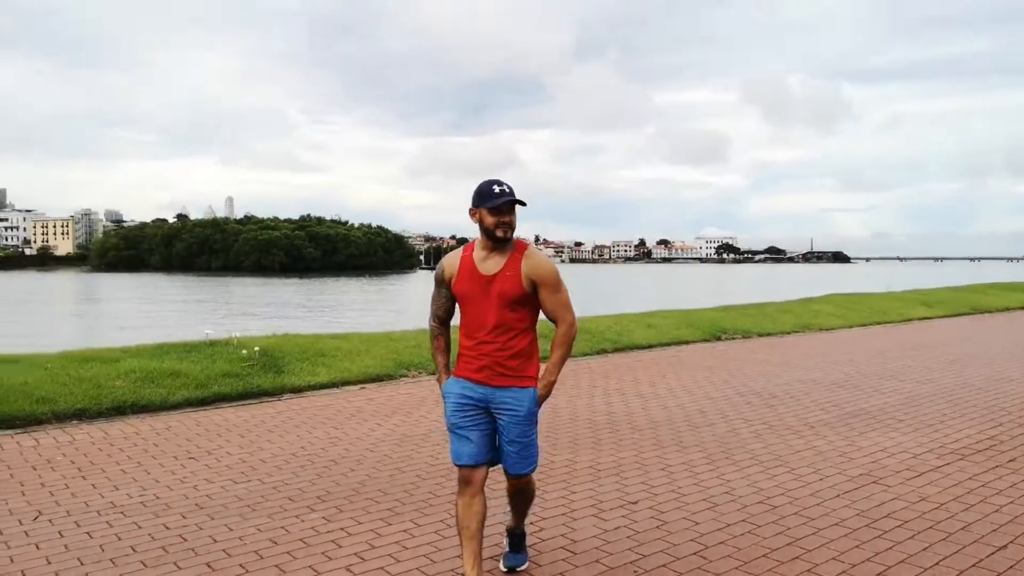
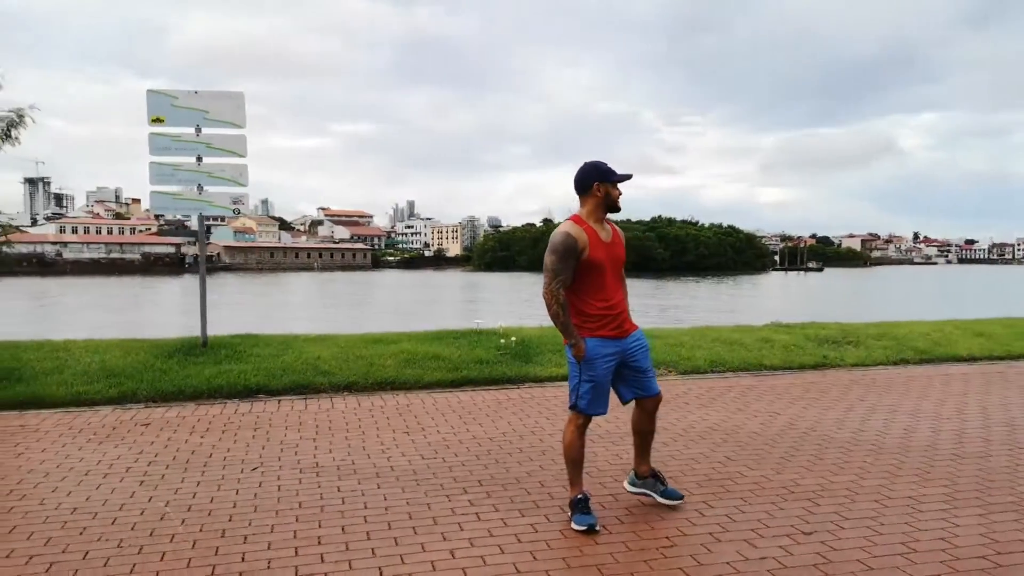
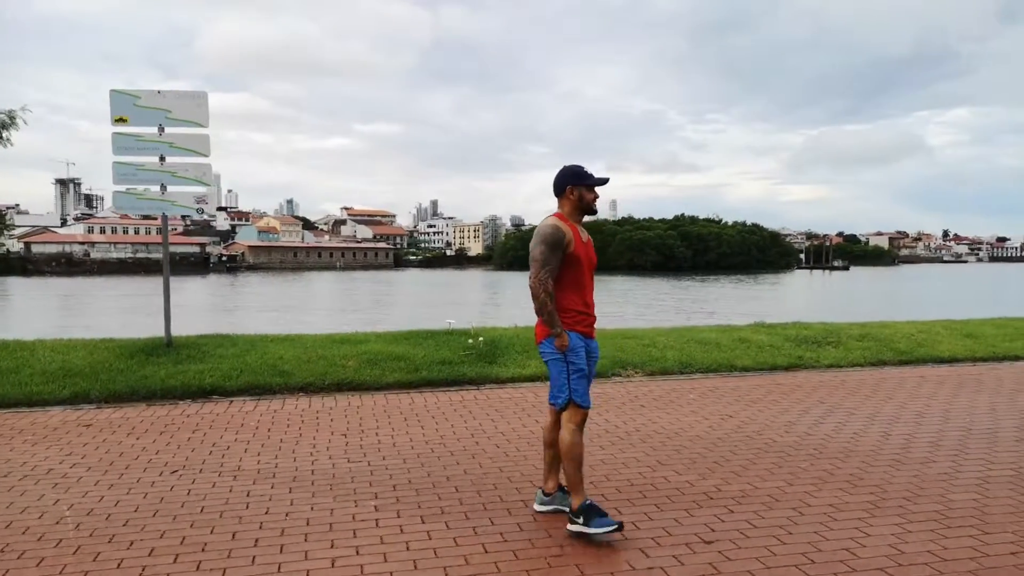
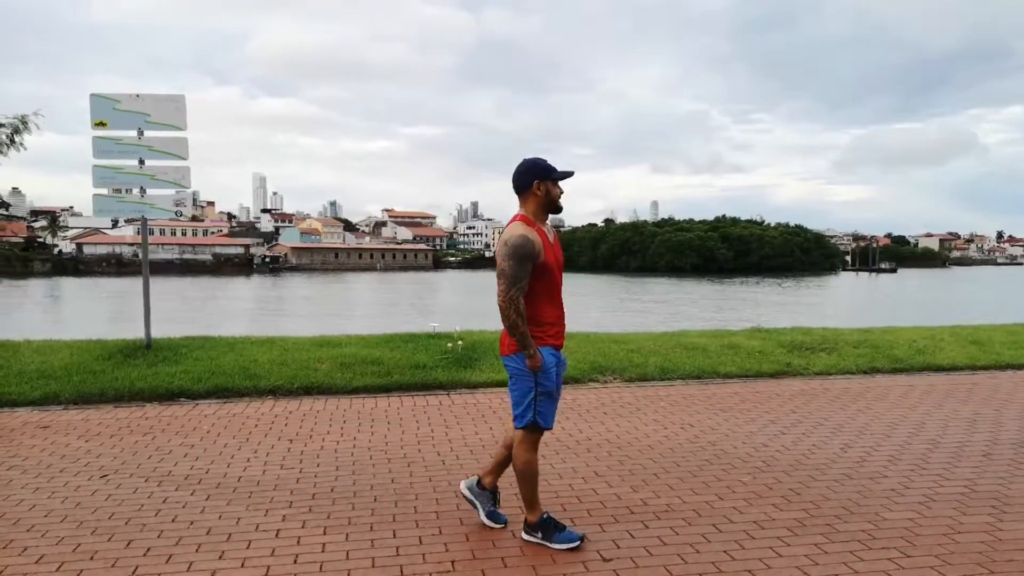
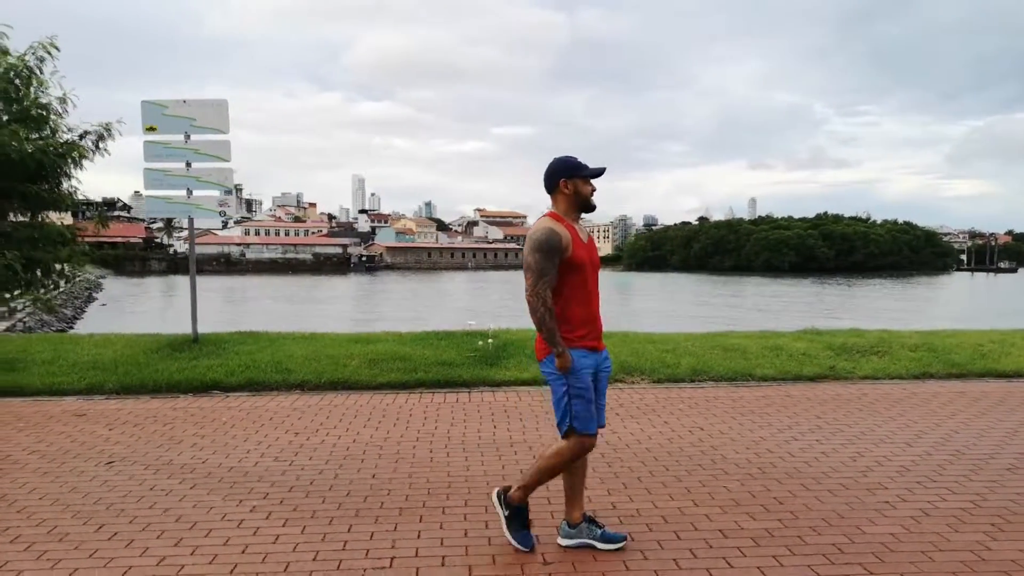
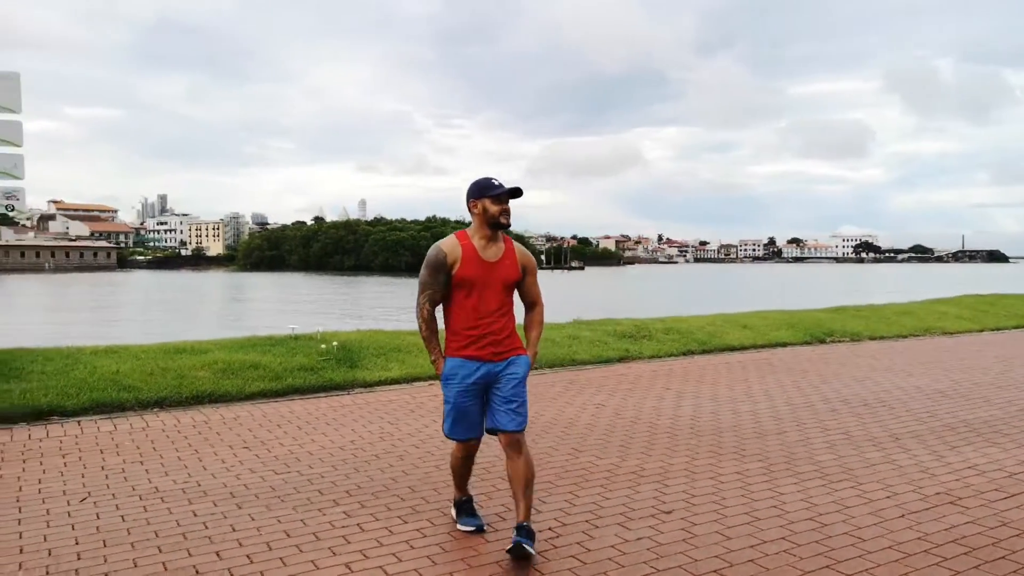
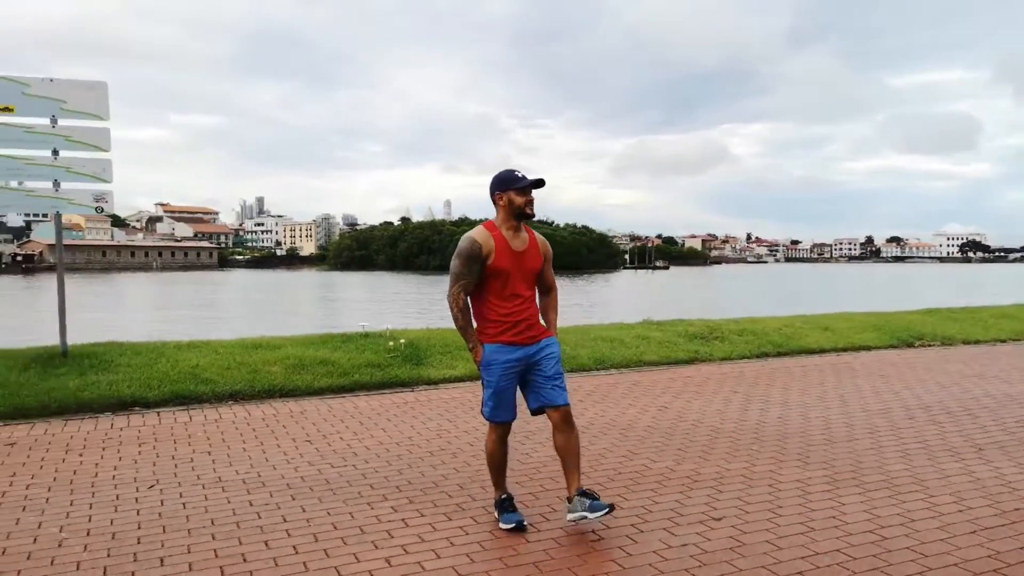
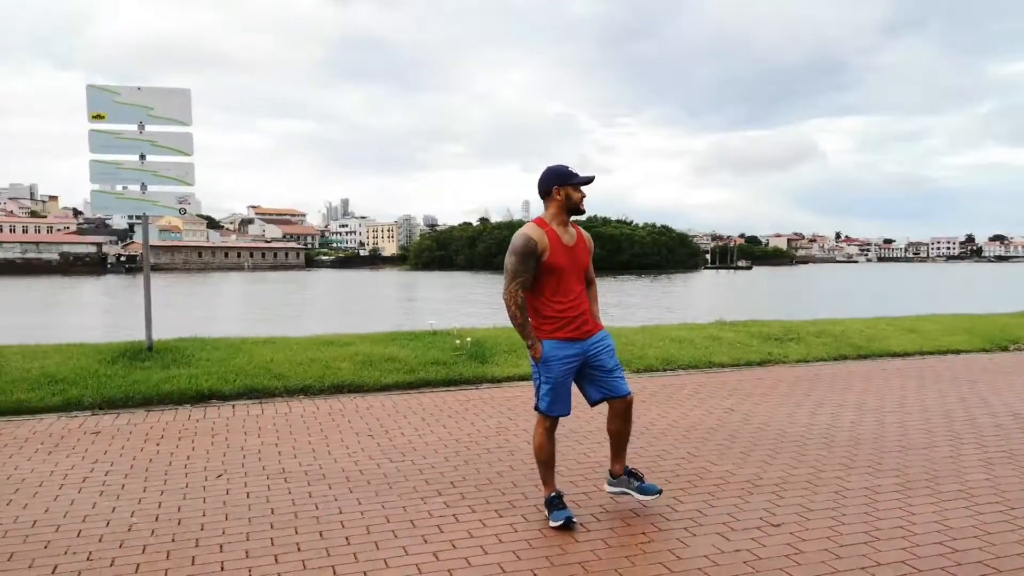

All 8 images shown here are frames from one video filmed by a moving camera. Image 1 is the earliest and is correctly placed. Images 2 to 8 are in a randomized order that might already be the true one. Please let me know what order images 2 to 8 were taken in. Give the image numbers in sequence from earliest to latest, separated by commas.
6, 7, 8, 2, 3, 4, 5
